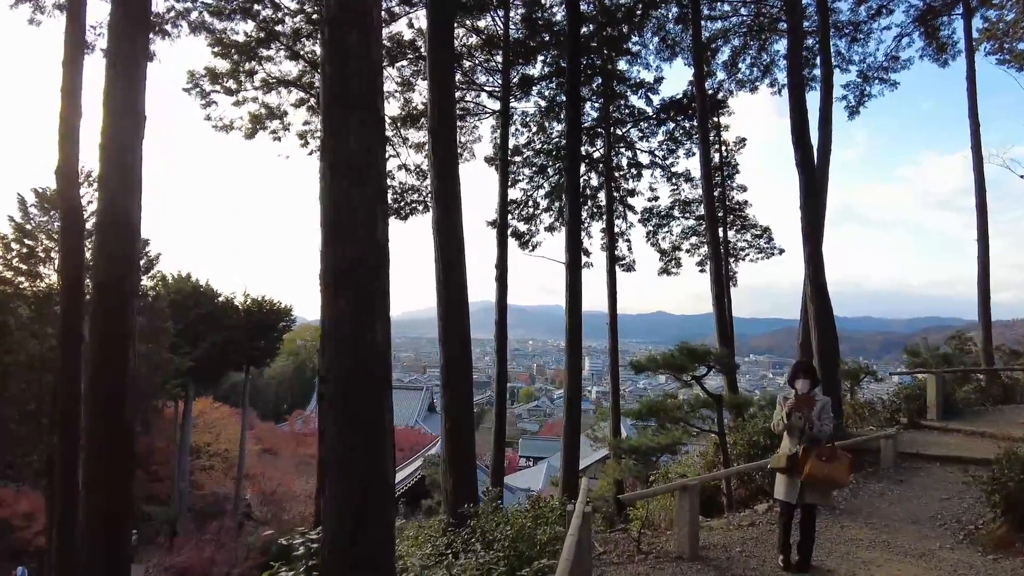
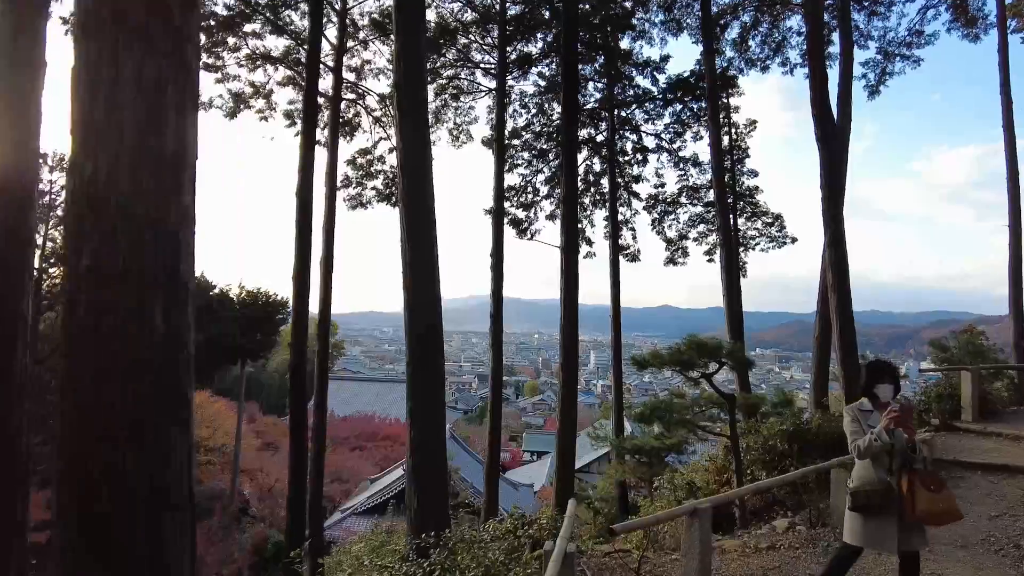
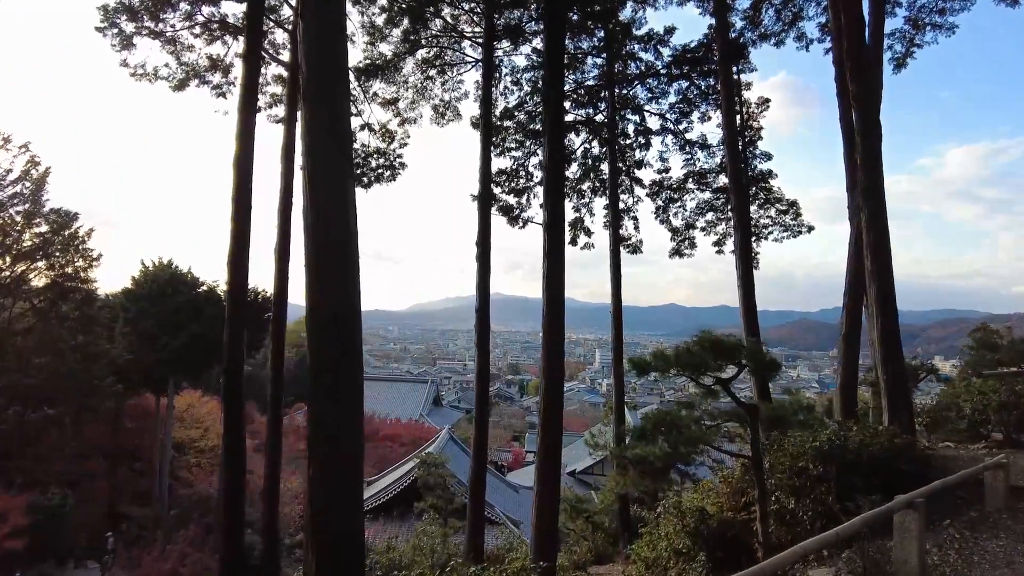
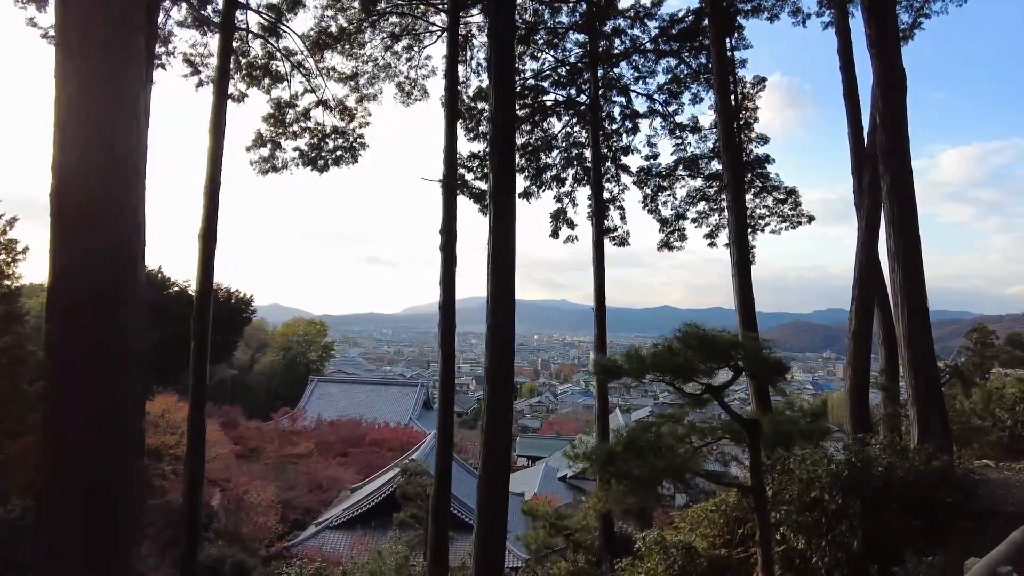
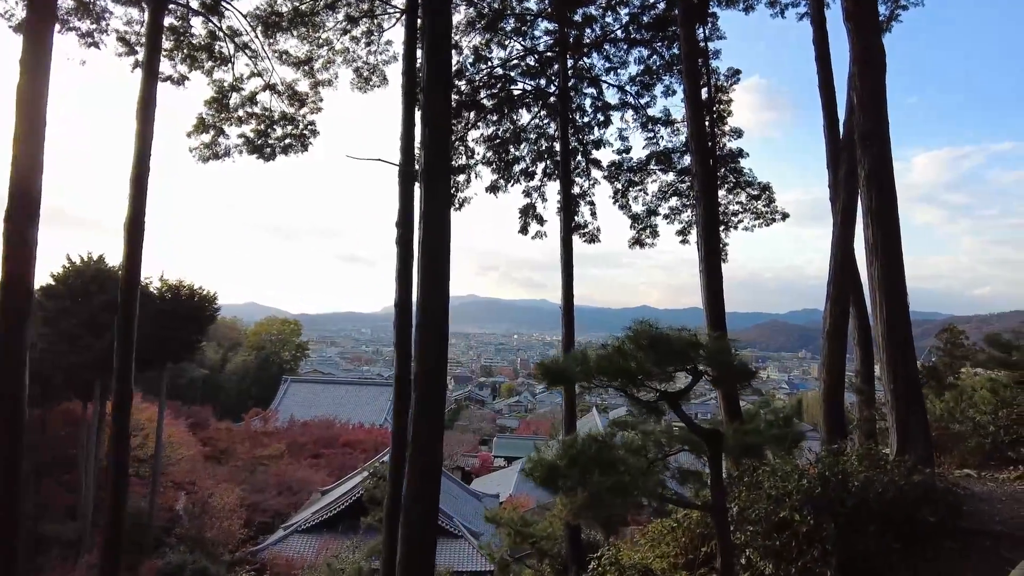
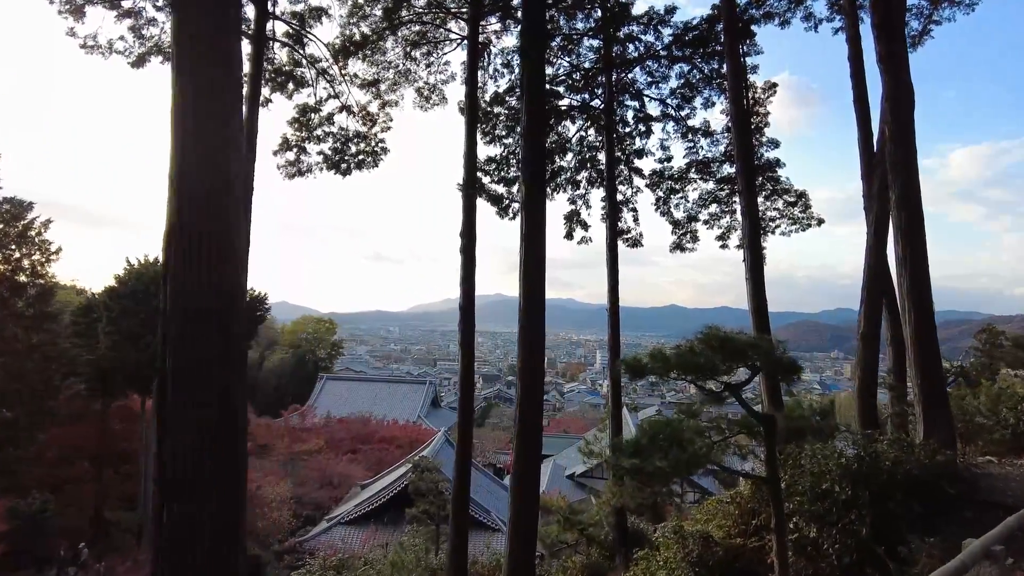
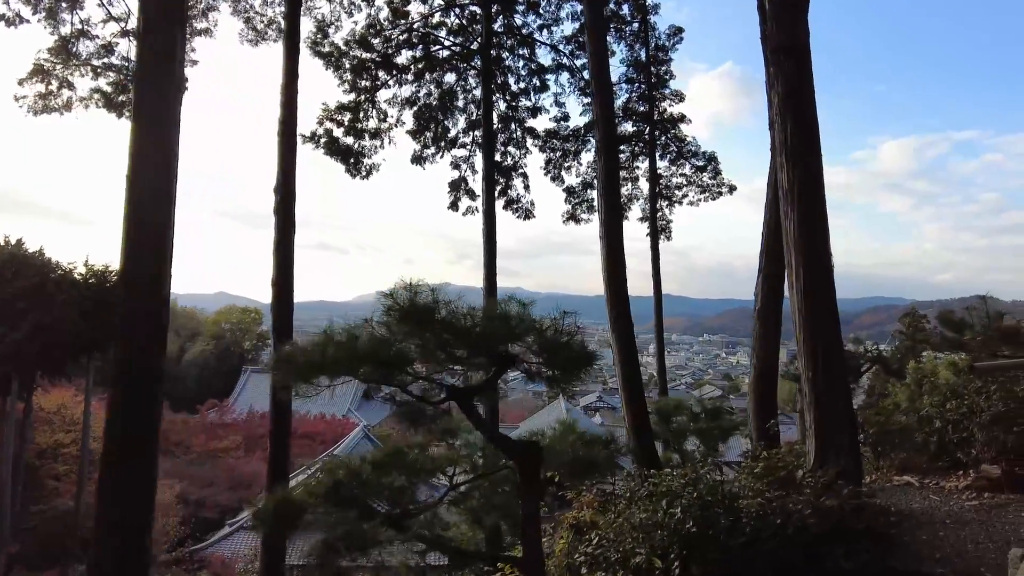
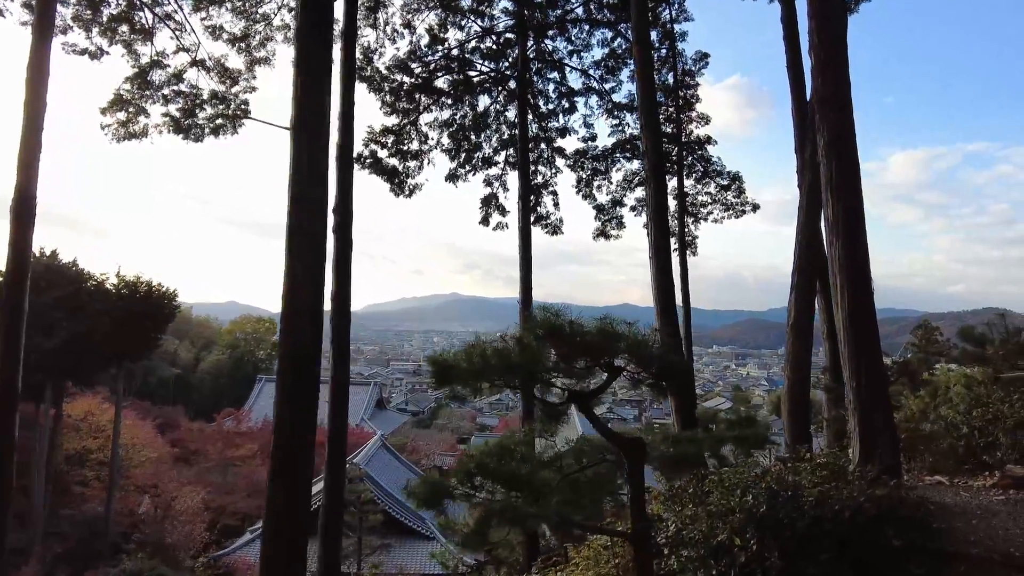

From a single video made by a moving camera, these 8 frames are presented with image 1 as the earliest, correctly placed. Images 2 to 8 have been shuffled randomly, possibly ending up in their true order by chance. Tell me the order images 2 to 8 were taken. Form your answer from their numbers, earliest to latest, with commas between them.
2, 3, 6, 4, 5, 8, 7
